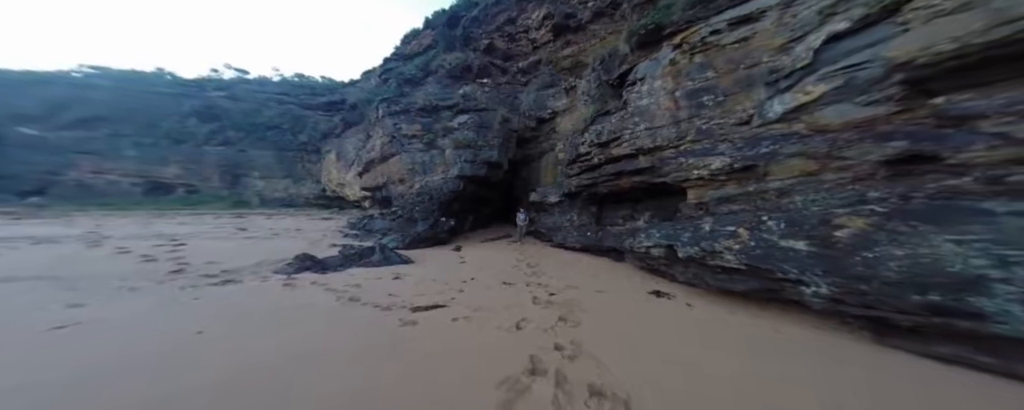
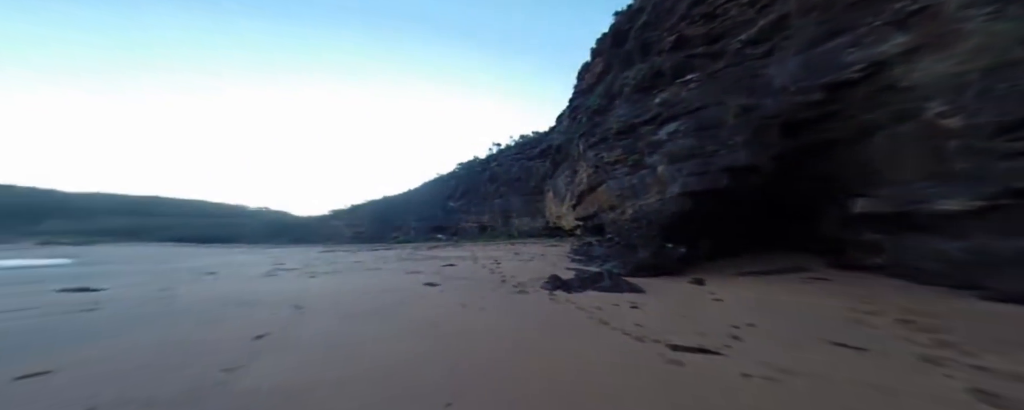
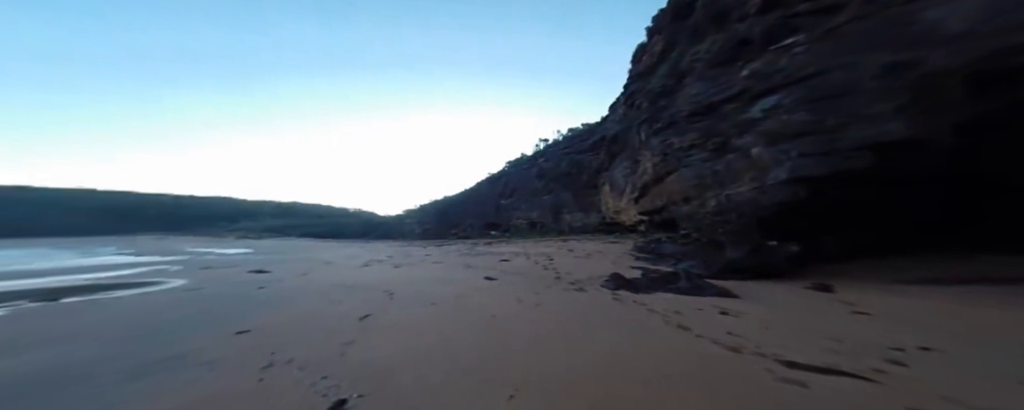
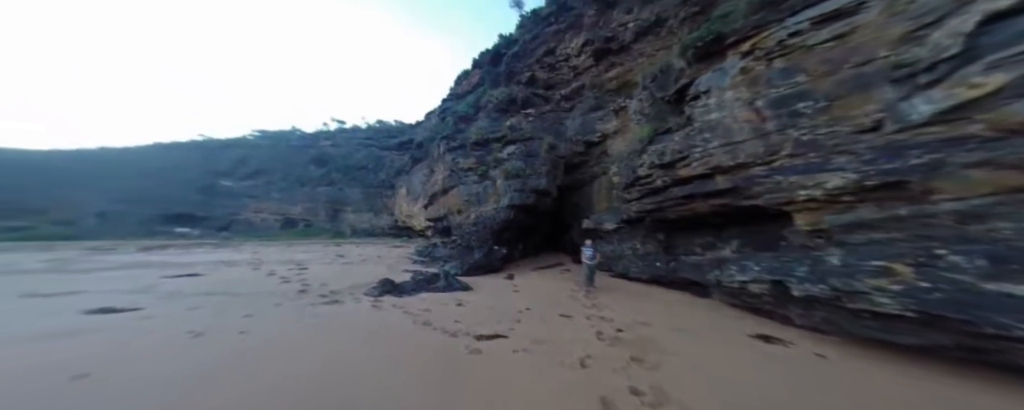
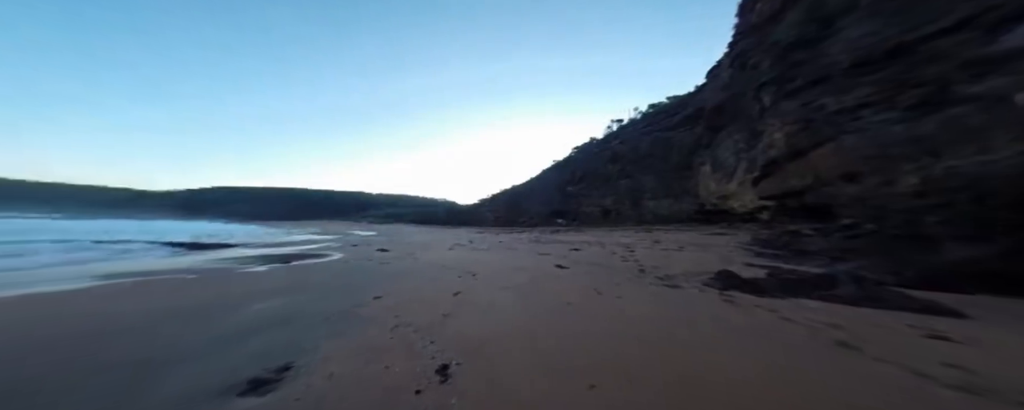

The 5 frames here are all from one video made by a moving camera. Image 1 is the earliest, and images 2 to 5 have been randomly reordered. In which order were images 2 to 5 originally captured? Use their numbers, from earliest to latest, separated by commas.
4, 2, 3, 5
